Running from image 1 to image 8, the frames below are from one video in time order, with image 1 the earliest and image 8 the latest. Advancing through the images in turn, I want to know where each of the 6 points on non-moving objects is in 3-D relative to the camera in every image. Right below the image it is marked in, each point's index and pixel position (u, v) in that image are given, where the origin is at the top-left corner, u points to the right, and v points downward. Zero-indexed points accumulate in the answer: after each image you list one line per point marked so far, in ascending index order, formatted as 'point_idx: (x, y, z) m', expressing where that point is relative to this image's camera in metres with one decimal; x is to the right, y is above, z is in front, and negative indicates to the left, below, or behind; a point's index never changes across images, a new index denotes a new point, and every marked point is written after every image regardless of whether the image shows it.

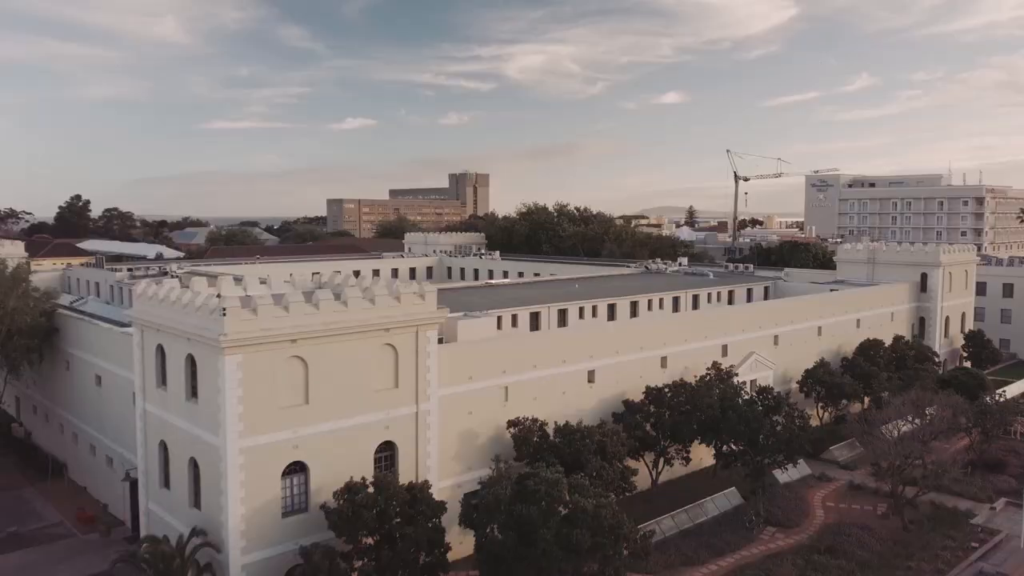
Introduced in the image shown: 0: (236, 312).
0: (-5.4, -0.5, +15.9) m
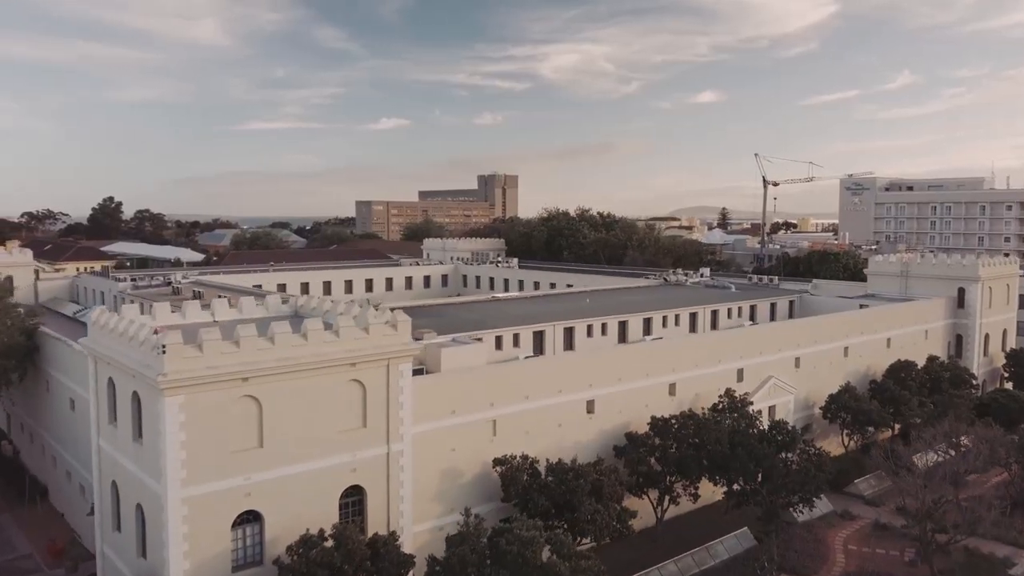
0: (-5.9, -1.1, +14.4) m
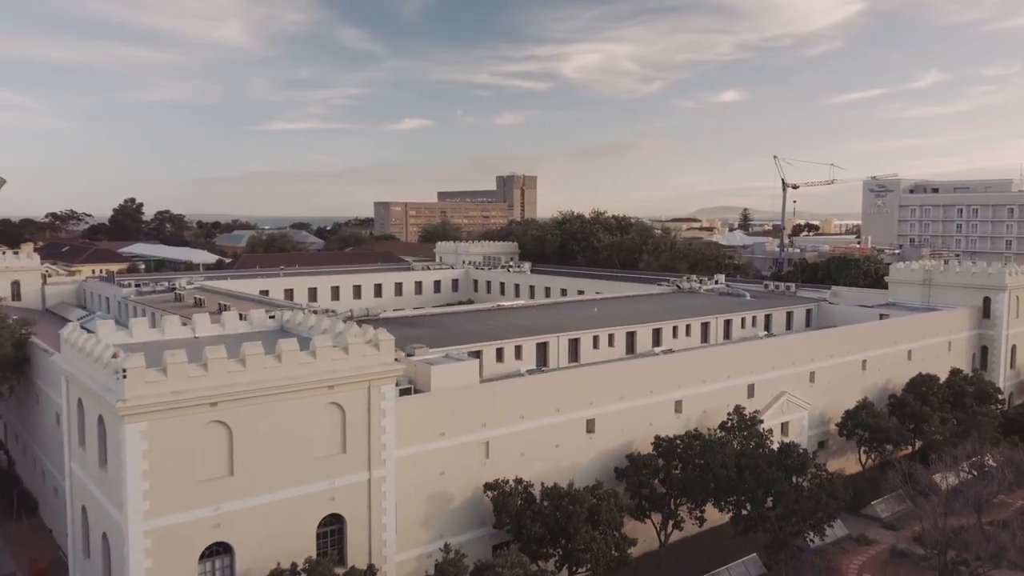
0: (-6.2, -1.4, +13.6) m
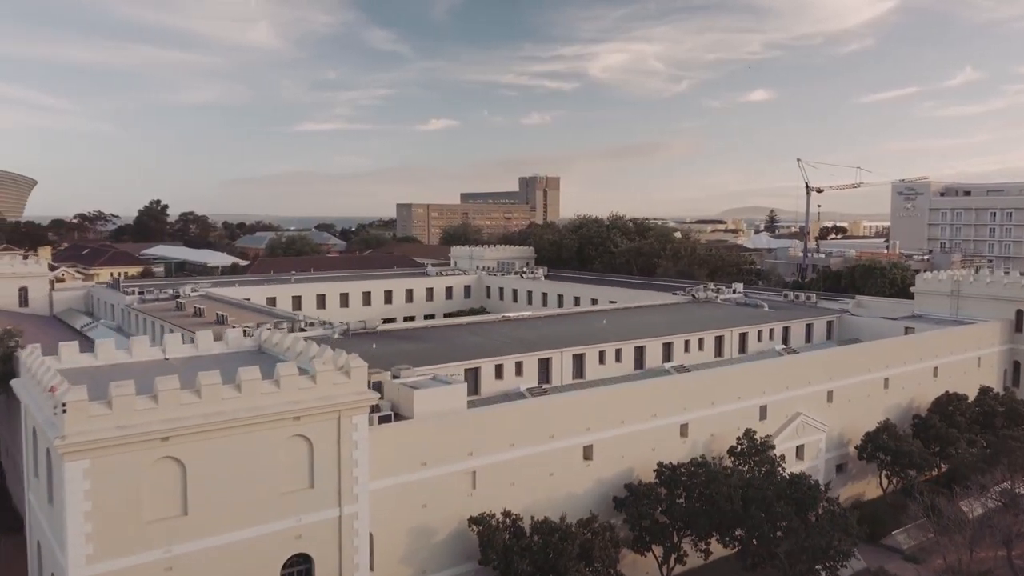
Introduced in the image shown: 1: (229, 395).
0: (-6.6, -1.8, +12.6) m
1: (-4.8, -1.8, +14.0) m
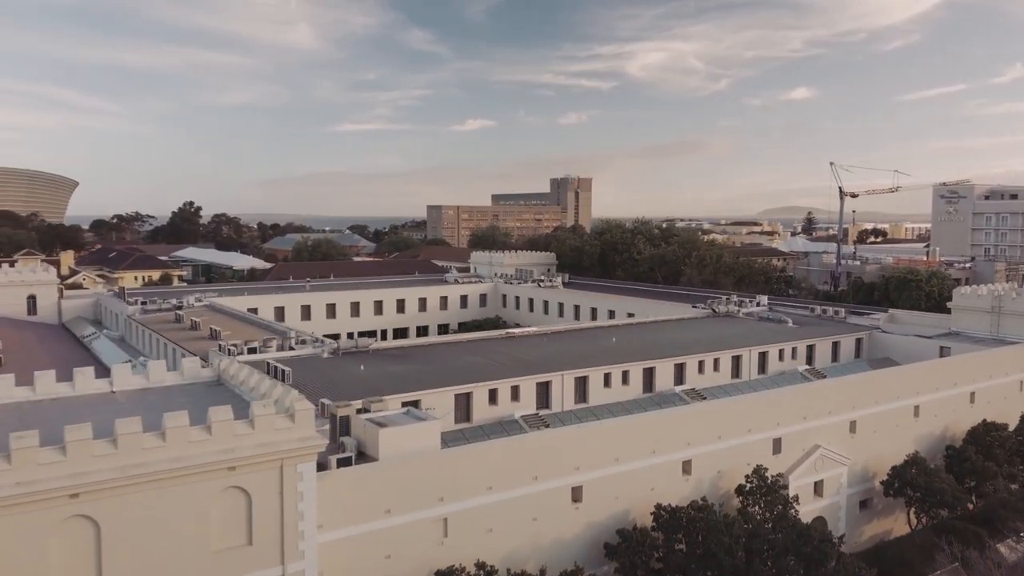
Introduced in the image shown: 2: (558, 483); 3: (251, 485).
0: (-7.4, -2.4, +11.2) m
1: (-5.5, -2.4, +12.5) m
2: (+1.0, -4.4, +18.4) m
3: (-4.3, -3.2, +13.4) m
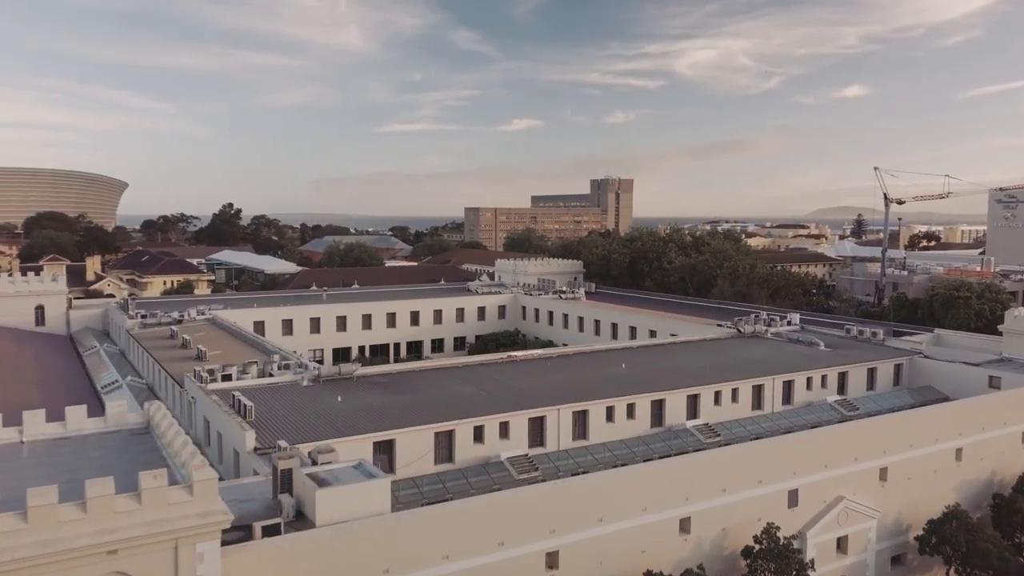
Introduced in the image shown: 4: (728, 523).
0: (-8.4, -3.1, +9.4) m
1: (-6.5, -3.1, +10.6) m
2: (+0.4, -5.1, +16.1) m
3: (-5.2, -3.9, +11.4) m
4: (+5.0, -5.5, +19.0) m
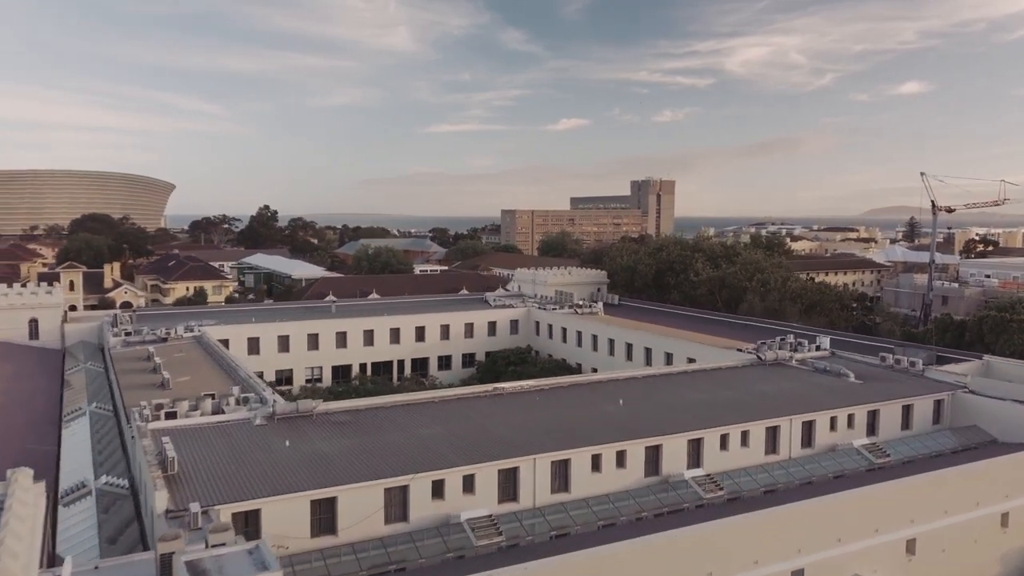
0: (-10.0, -3.9, +7.1) m
1: (-8.0, -3.9, +8.1) m
2: (-0.9, -5.9, +13.3) m
3: (-6.7, -4.7, +8.9) m
4: (+3.9, -6.3, +15.9) m
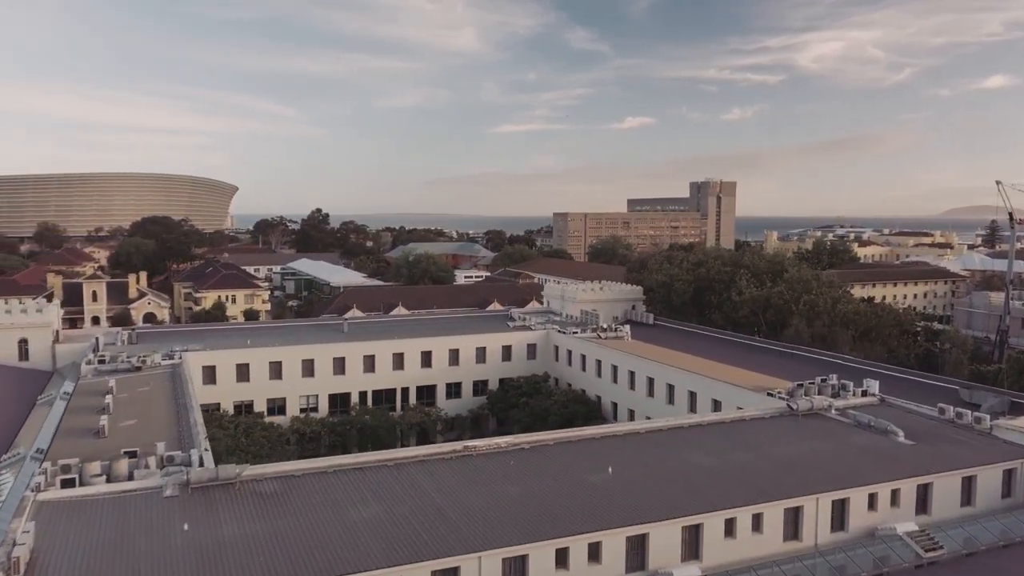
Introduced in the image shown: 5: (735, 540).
0: (-12.3, -4.9, +4.0) m
1: (-10.2, -5.0, +4.8) m
2: (-2.7, -7.1, +9.4) m
3: (-8.8, -5.8, +5.5) m
4: (+2.3, -7.5, +11.6) m
5: (+5.3, -6.0, +19.5) m
